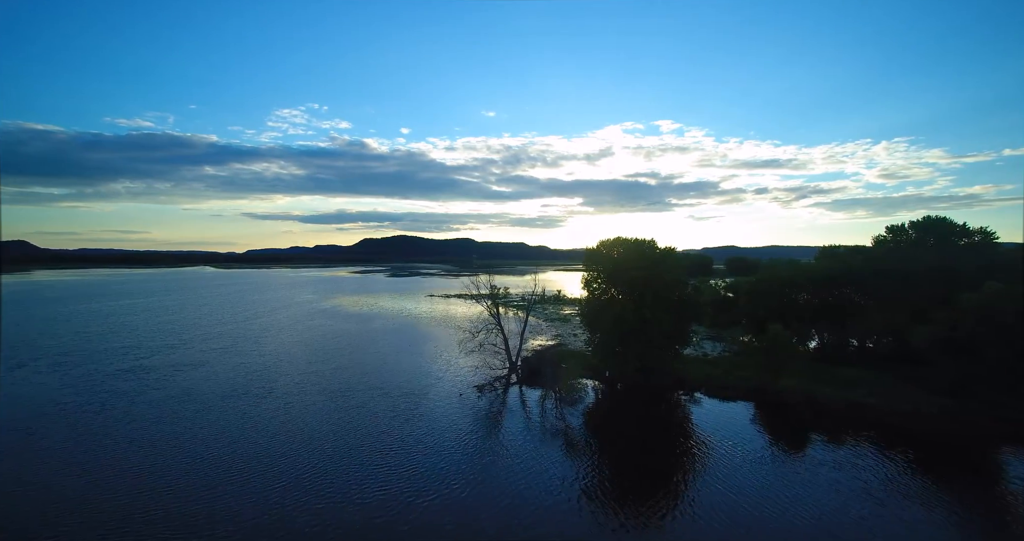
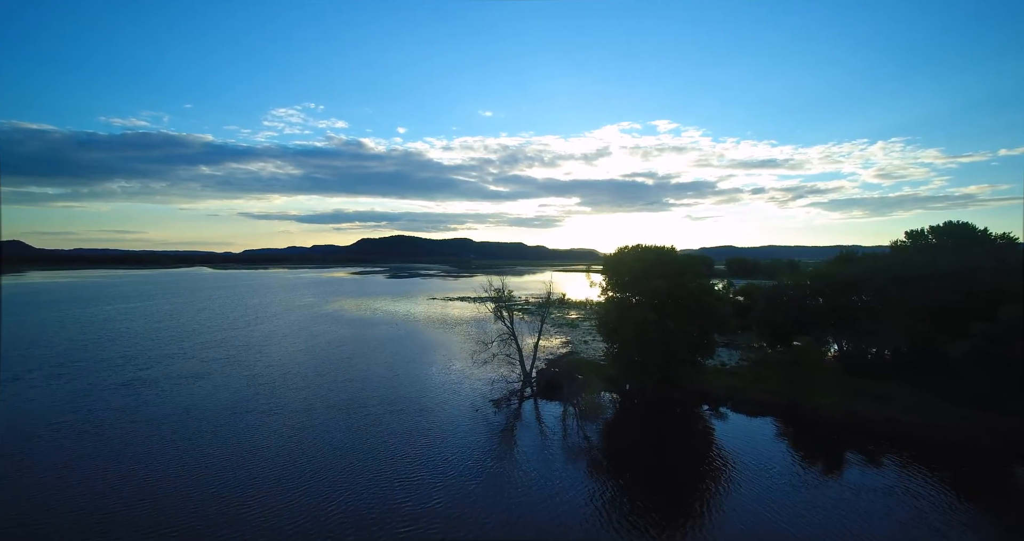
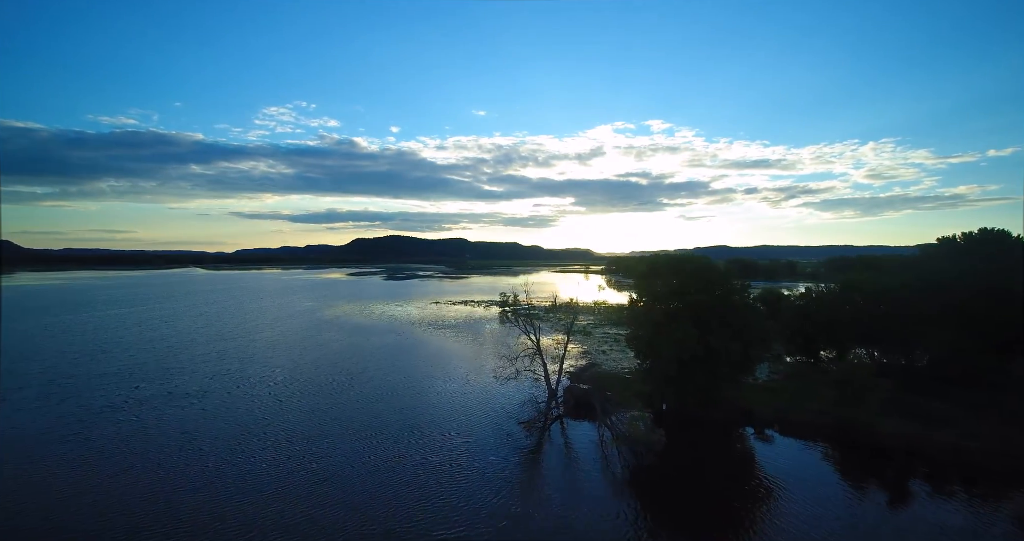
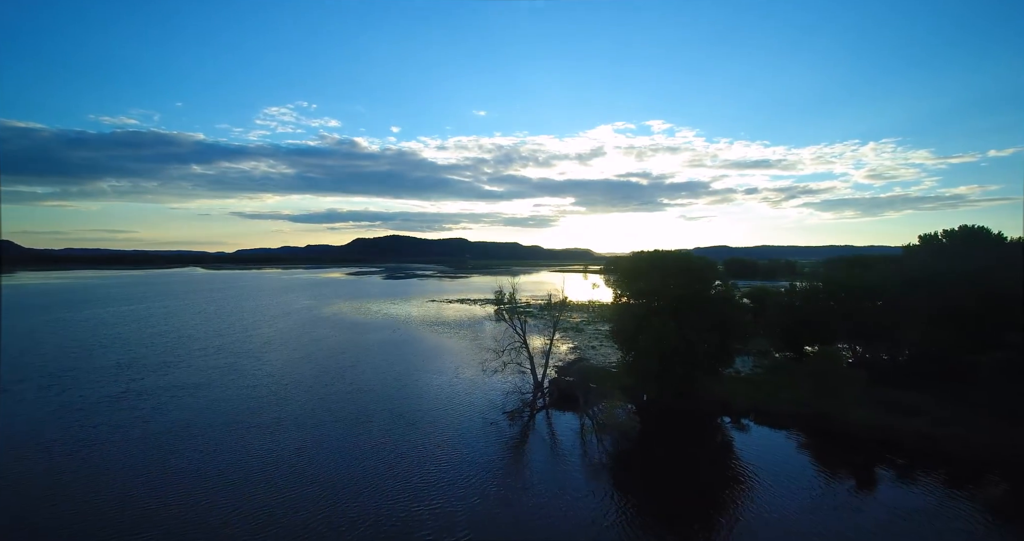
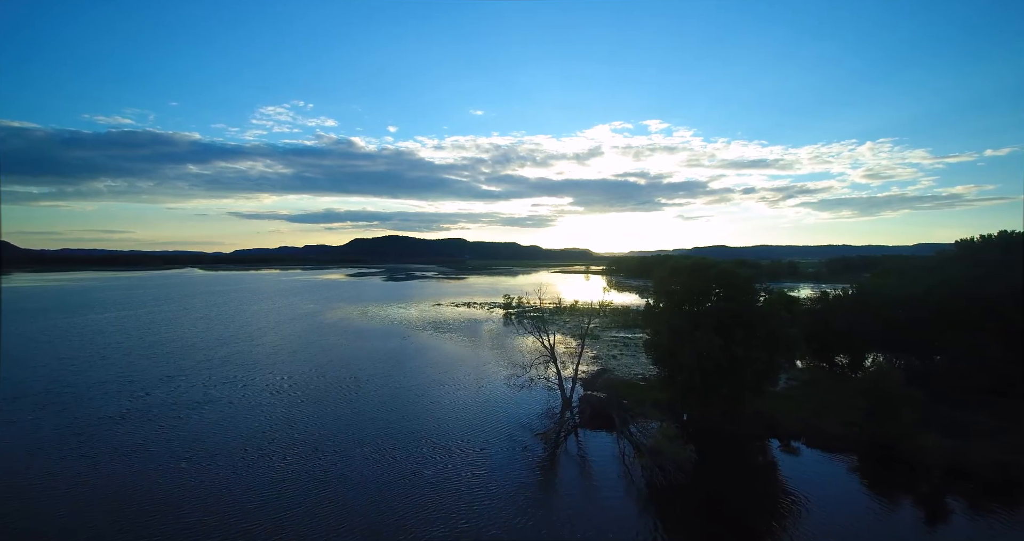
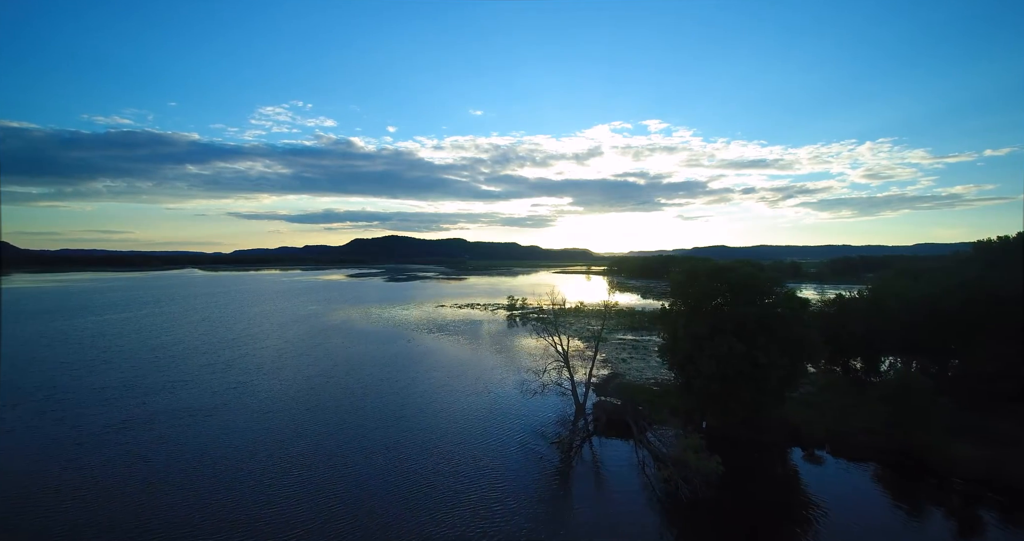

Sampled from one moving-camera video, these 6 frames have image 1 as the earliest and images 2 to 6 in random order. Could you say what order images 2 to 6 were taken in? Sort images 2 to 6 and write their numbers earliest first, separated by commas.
2, 4, 3, 5, 6
